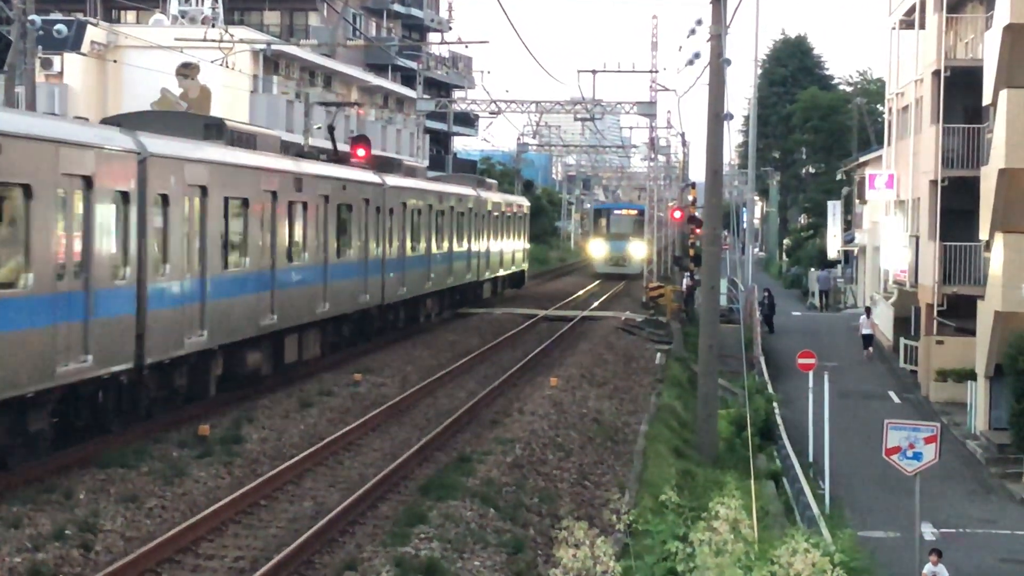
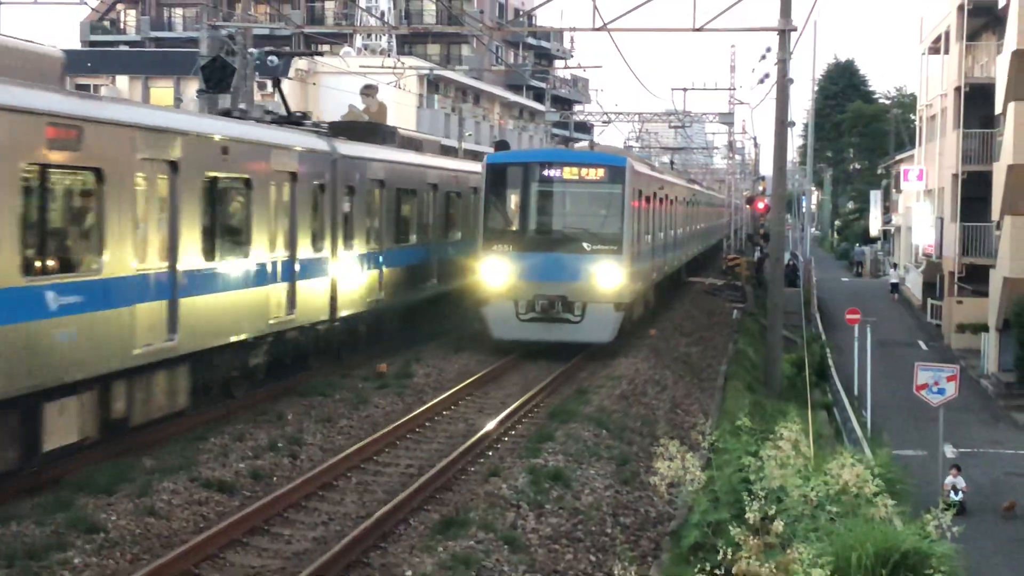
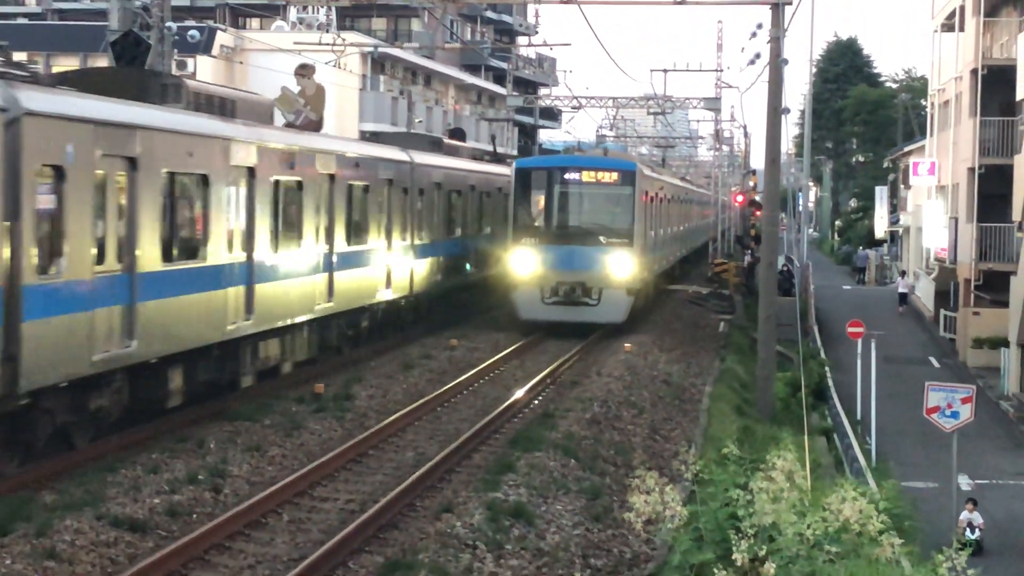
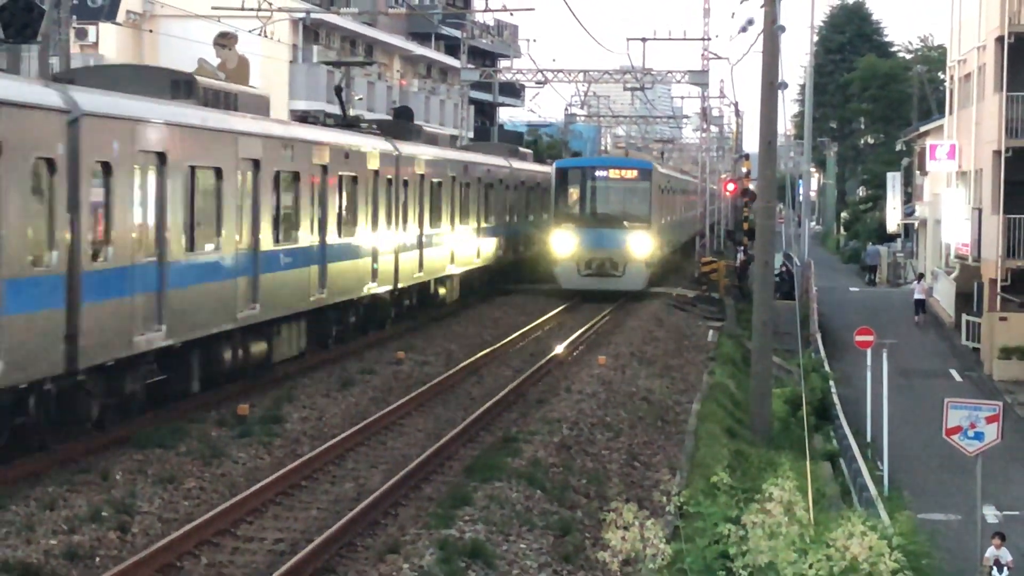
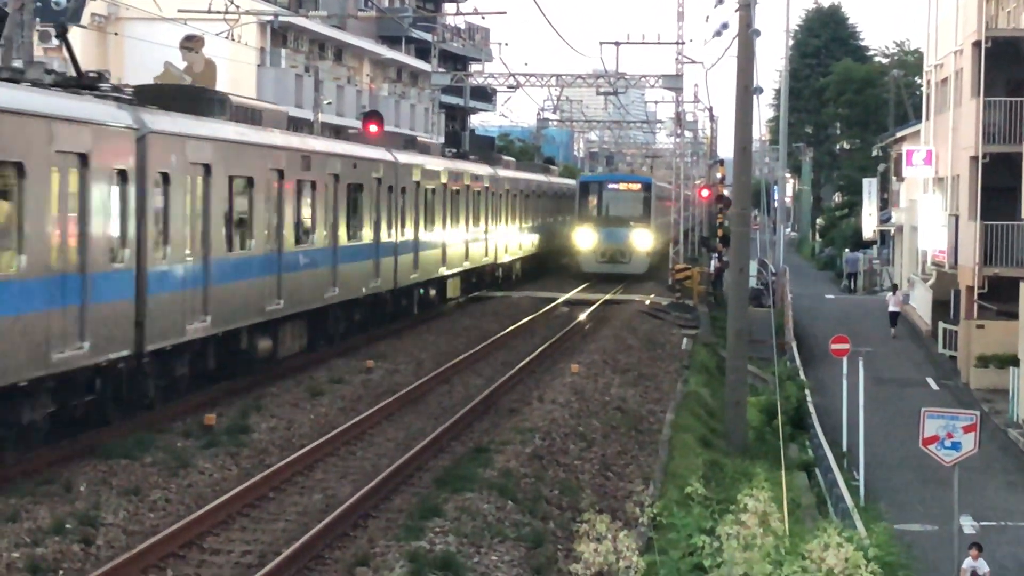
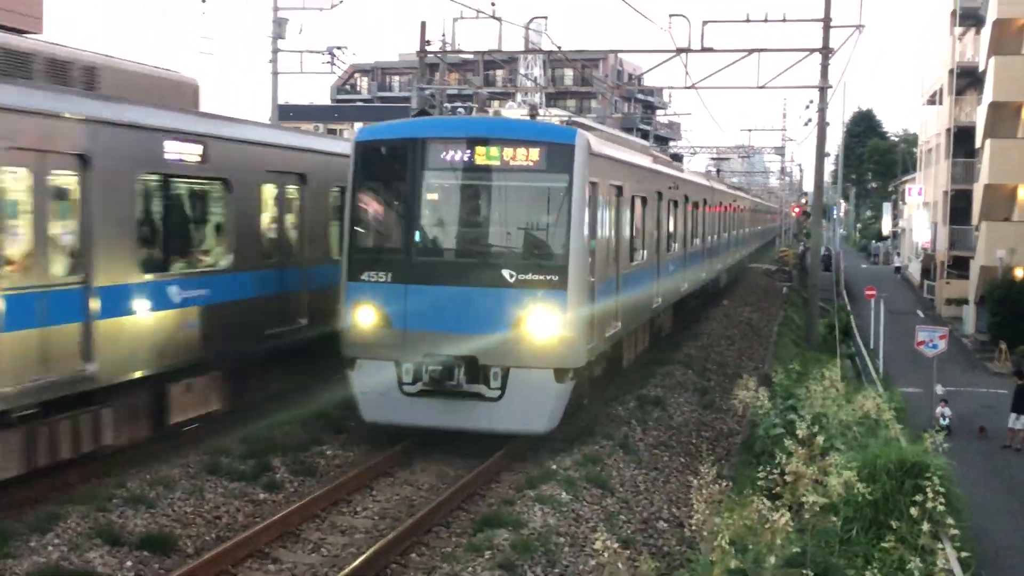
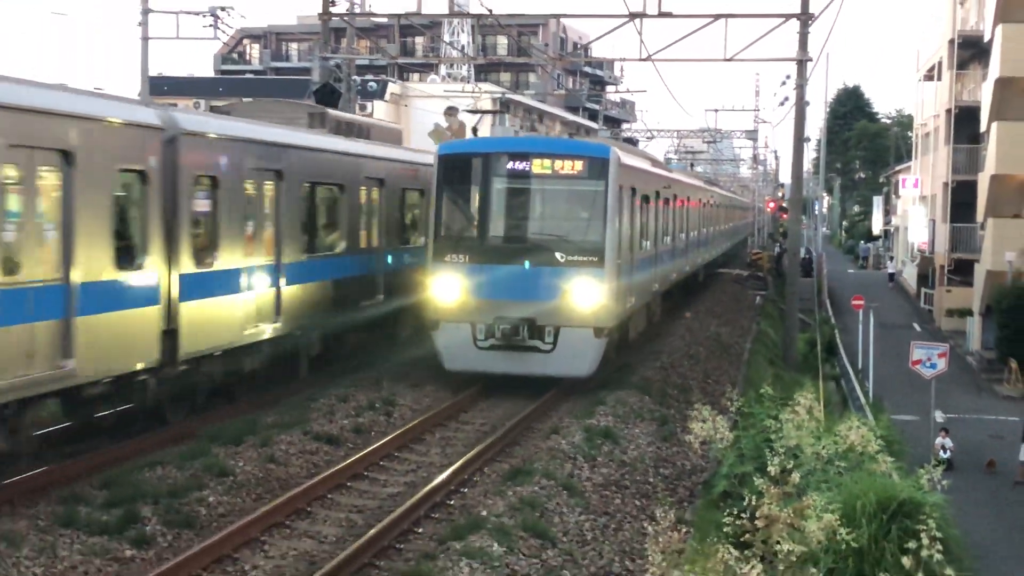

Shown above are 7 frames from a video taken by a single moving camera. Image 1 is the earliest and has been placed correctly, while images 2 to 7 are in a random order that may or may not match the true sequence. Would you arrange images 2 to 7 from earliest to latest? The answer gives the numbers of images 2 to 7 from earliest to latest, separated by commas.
5, 4, 3, 2, 7, 6
